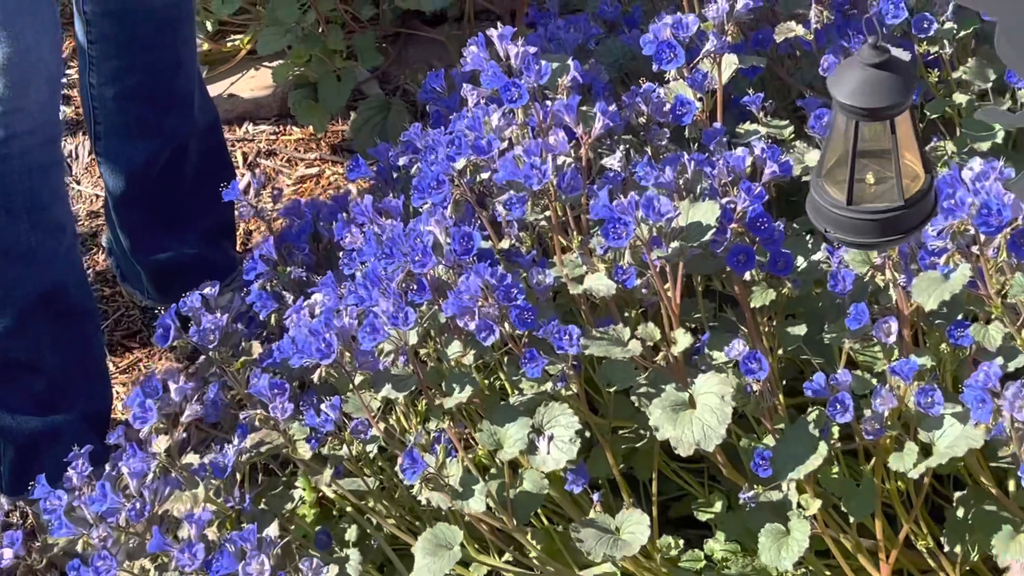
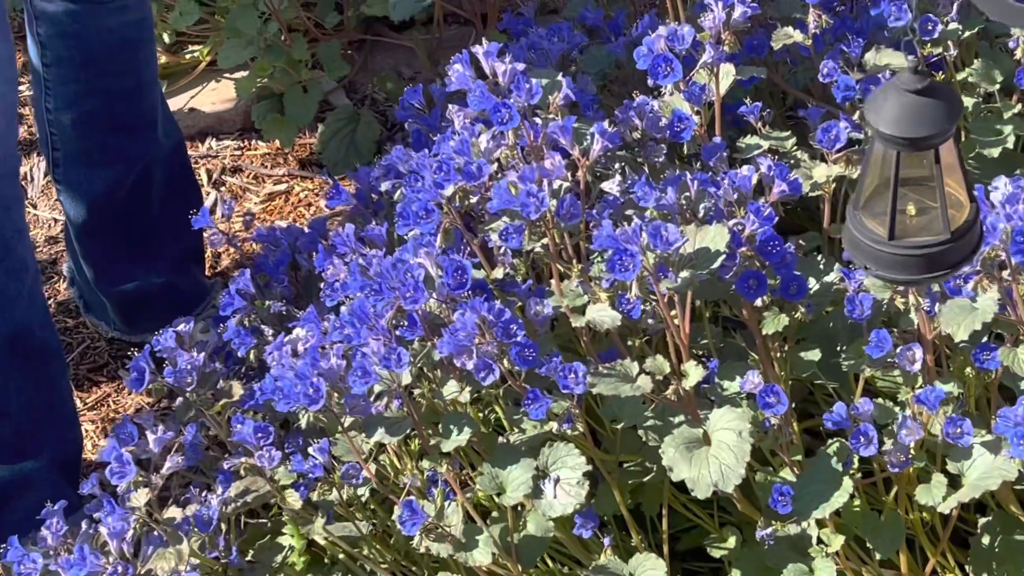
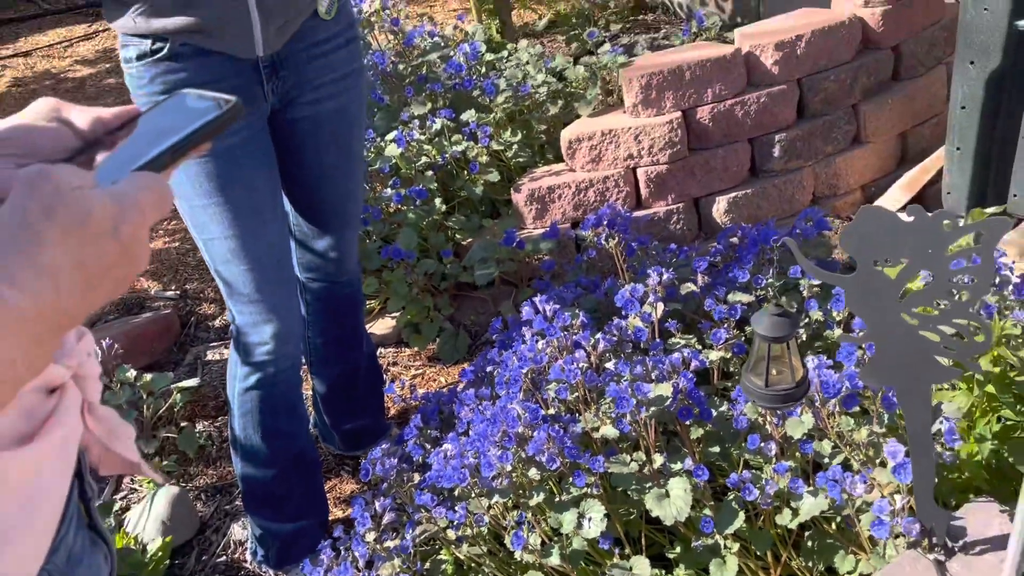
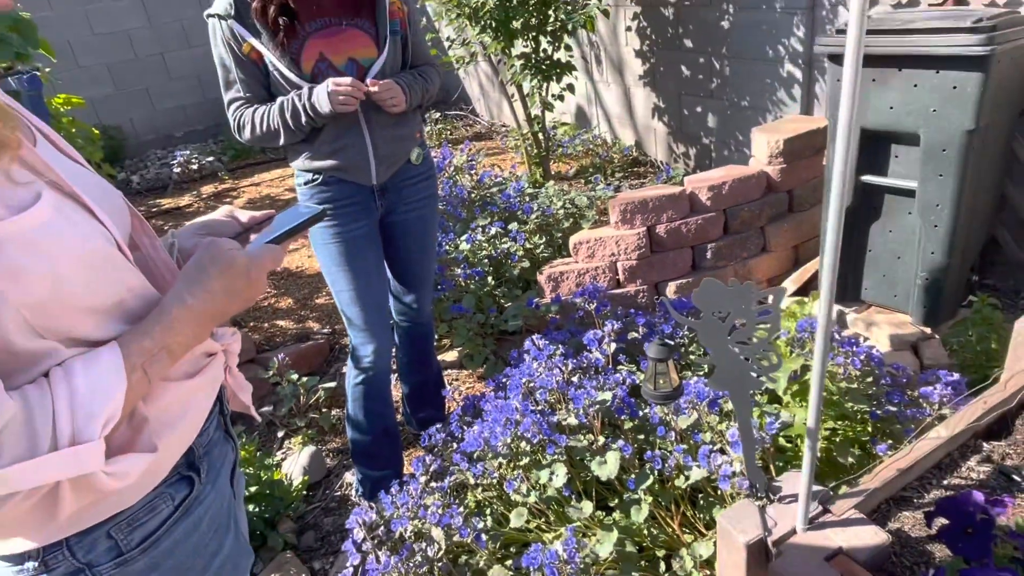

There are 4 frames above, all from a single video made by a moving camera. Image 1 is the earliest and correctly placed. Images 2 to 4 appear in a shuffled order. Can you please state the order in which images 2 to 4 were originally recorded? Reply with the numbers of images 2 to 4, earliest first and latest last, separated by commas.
2, 3, 4
